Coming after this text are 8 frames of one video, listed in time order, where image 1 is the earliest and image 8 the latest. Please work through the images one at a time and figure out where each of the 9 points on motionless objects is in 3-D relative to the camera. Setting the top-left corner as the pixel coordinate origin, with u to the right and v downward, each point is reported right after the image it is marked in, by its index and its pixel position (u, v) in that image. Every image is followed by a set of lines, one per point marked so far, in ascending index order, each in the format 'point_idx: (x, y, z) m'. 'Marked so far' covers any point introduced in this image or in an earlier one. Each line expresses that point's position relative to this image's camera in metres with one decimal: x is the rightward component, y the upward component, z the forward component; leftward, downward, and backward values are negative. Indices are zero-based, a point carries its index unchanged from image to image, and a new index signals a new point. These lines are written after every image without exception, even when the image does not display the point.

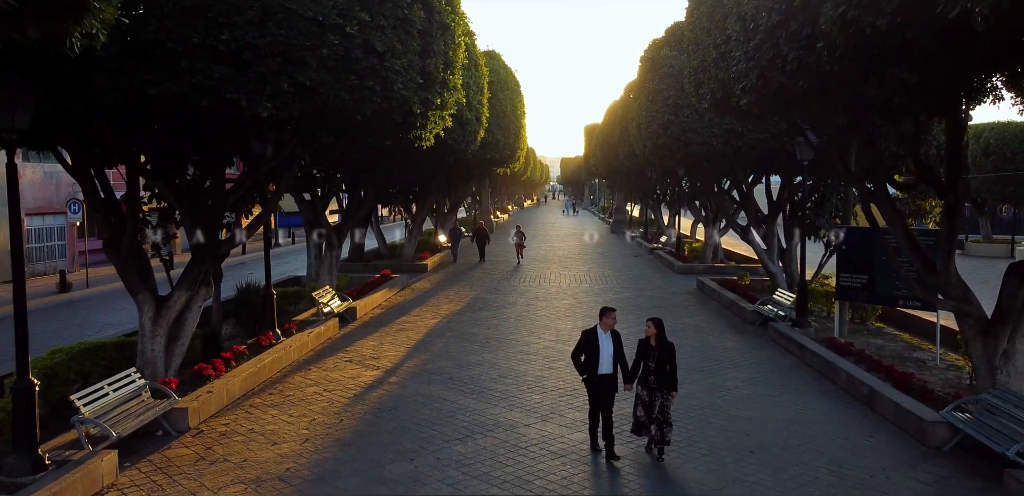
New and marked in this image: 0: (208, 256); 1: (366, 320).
0: (-3.8, -0.1, +8.6) m
1: (-2.9, -1.4, +13.5) m
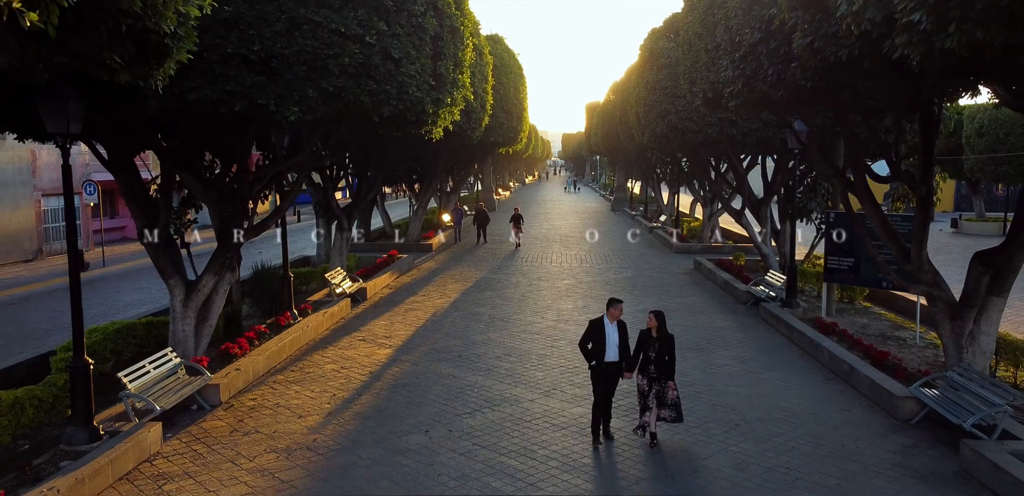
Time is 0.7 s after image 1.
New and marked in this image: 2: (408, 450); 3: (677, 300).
0: (-3.7, 0.0, +9.2) m
1: (-2.8, -1.1, +14.1) m
2: (-1.1, -2.1, +6.9) m
3: (+3.5, -1.1, +14.5) m
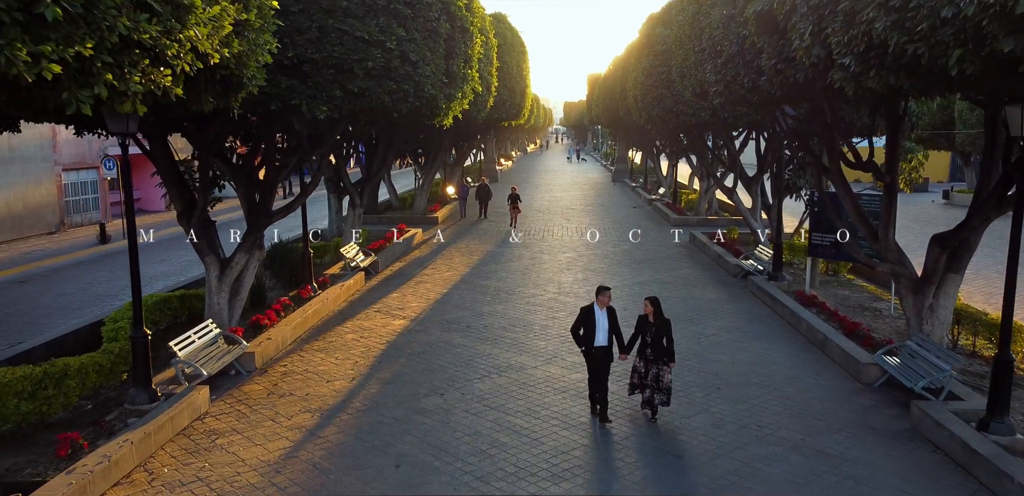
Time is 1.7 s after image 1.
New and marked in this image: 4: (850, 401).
0: (-3.7, +0.3, +10.0) m
1: (-2.7, -0.6, +15.0) m
2: (-1.0, -1.9, +7.9) m
3: (+3.6, -0.6, +15.4) m
4: (+4.0, -1.8, +8.1) m
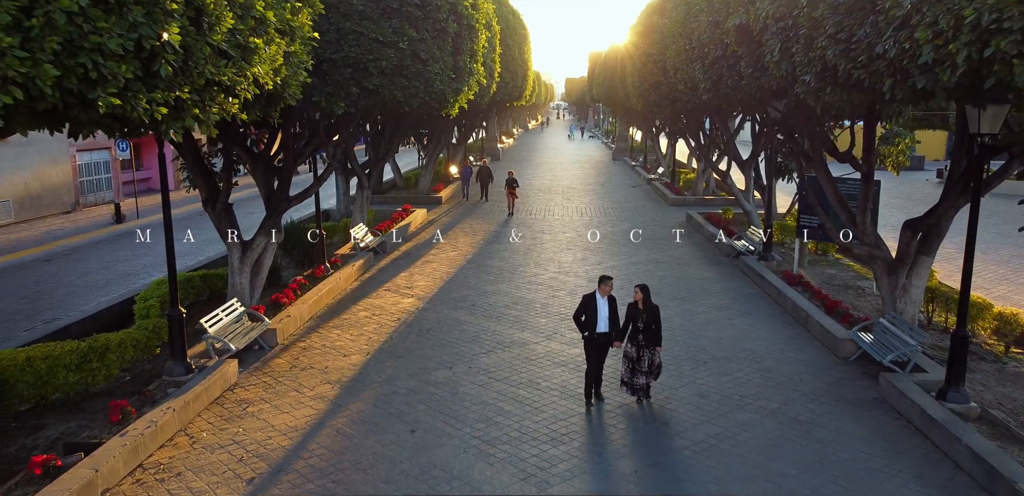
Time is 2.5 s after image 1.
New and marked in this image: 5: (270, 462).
0: (-3.6, +0.6, +10.7) m
1: (-2.7, -0.1, +15.7) m
2: (-1.0, -1.7, +8.6) m
3: (+3.7, -0.1, +16.1) m
4: (+4.1, -1.6, +8.8) m
5: (-2.3, -2.1, +6.6) m
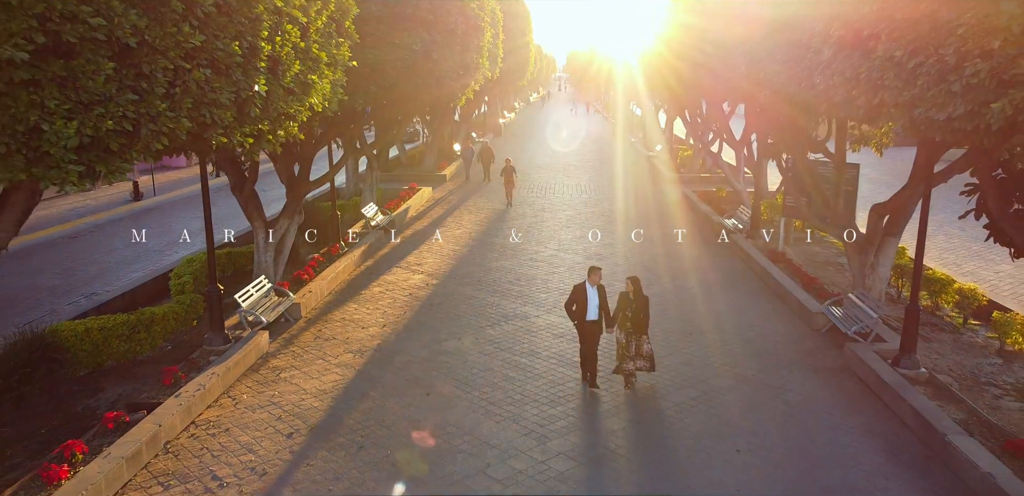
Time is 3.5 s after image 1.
0: (-3.6, +0.9, +11.5) m
1: (-2.6, +0.4, +16.6) m
2: (-0.9, -1.4, +9.6) m
3: (+3.7, +0.4, +17.0) m
4: (+4.1, -1.4, +9.8) m
5: (-2.3, -1.9, +7.6) m
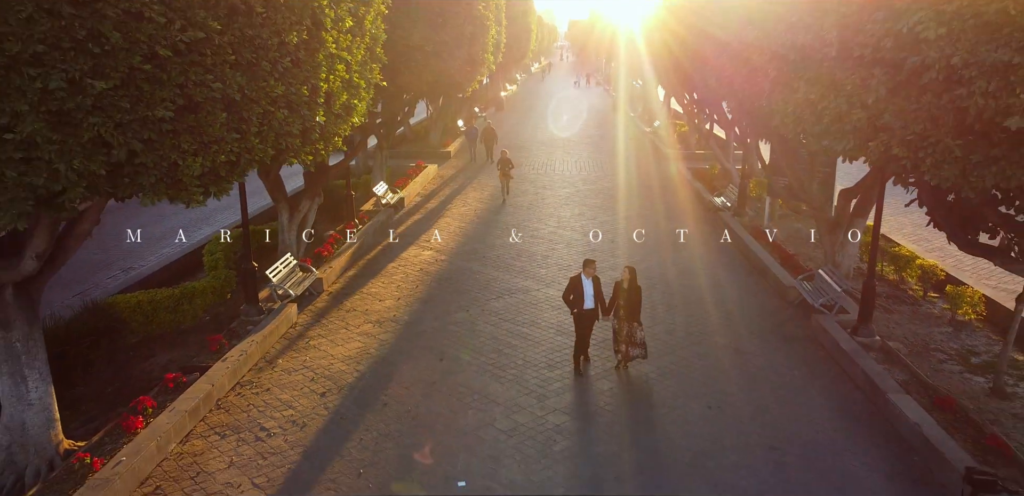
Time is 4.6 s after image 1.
0: (-3.5, +1.3, +12.5) m
1: (-2.6, +1.0, +17.6) m
2: (-0.9, -1.1, +10.7) m
3: (+3.8, +1.0, +18.0) m
4: (+4.1, -1.1, +10.9) m
5: (-2.3, -1.7, +8.8) m
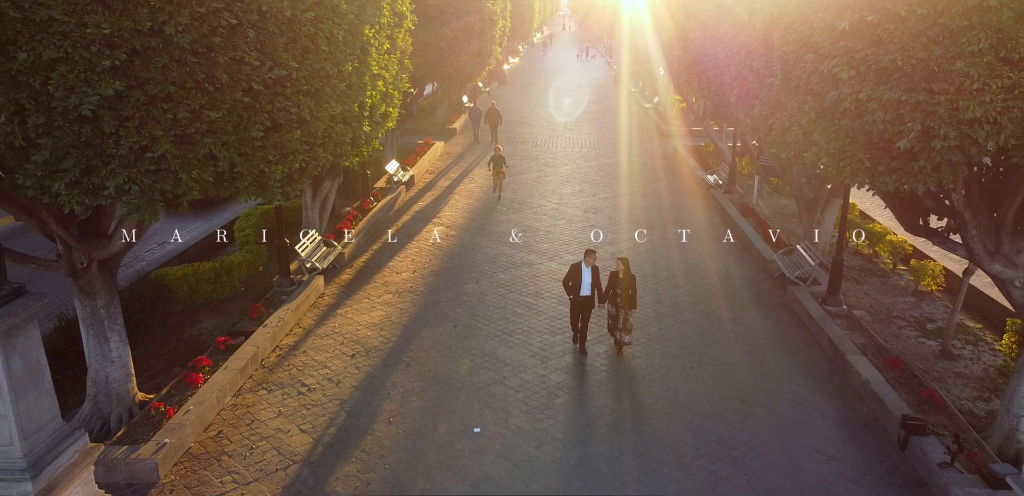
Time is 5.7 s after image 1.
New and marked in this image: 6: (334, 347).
0: (-3.4, +1.8, +13.6) m
1: (-2.5, +1.7, +18.7) m
2: (-0.8, -0.8, +11.8) m
3: (+3.9, +1.8, +19.0) m
4: (+4.2, -0.7, +12.0) m
5: (-2.2, -1.4, +9.9) m
6: (-2.6, -1.4, +9.9) m
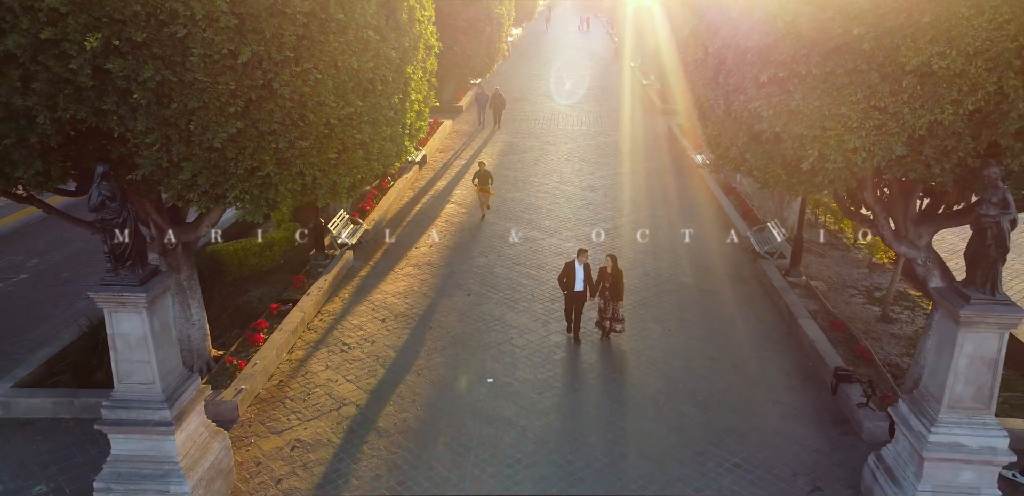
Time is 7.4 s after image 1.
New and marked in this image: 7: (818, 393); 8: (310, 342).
0: (-3.3, +2.3, +15.2) m
1: (-2.3, +2.5, +20.2) m
2: (-0.7, -0.3, +13.5) m
3: (+4.0, +2.5, +20.6) m
4: (+4.4, -0.2, +13.7) m
5: (-2.1, -1.1, +11.7) m
6: (-2.5, -1.1, +11.6) m
7: (+4.2, -2.0, +9.3) m
8: (-3.2, -1.5, +10.6) m
